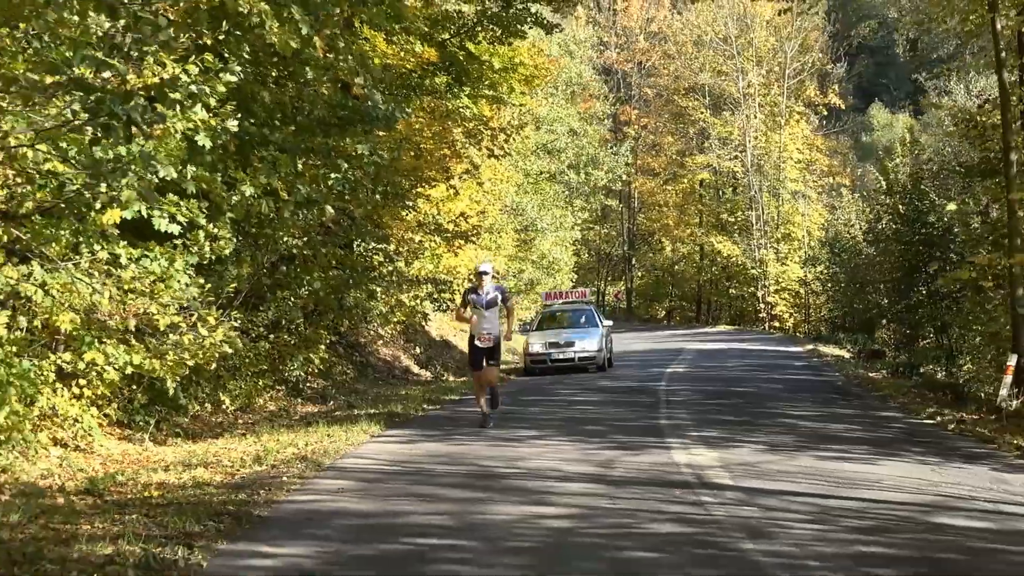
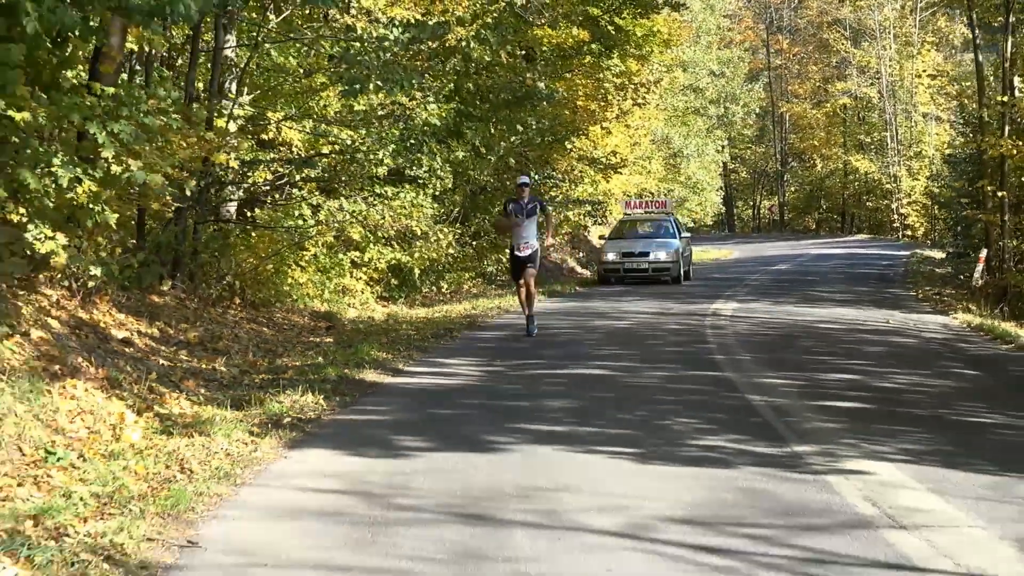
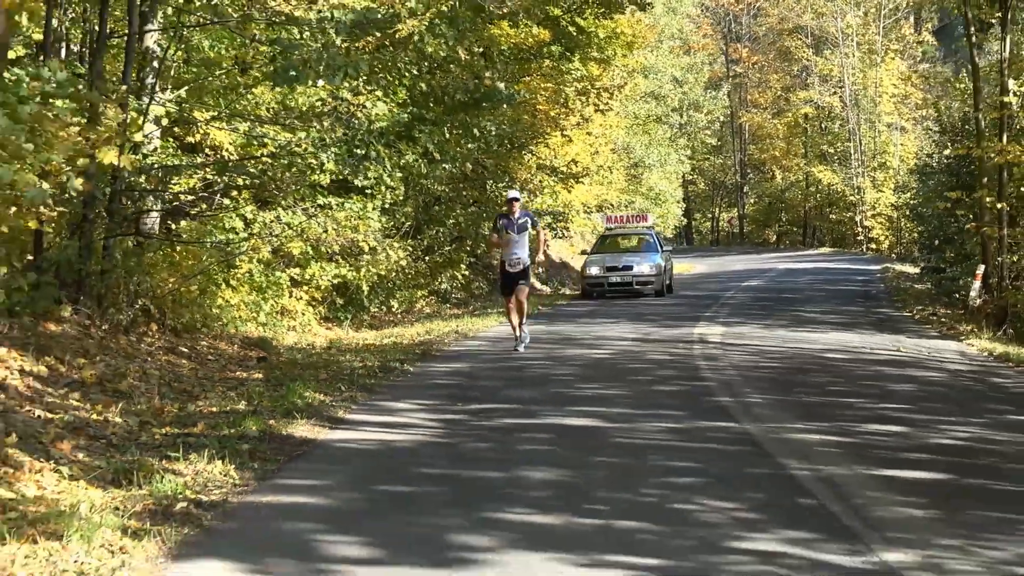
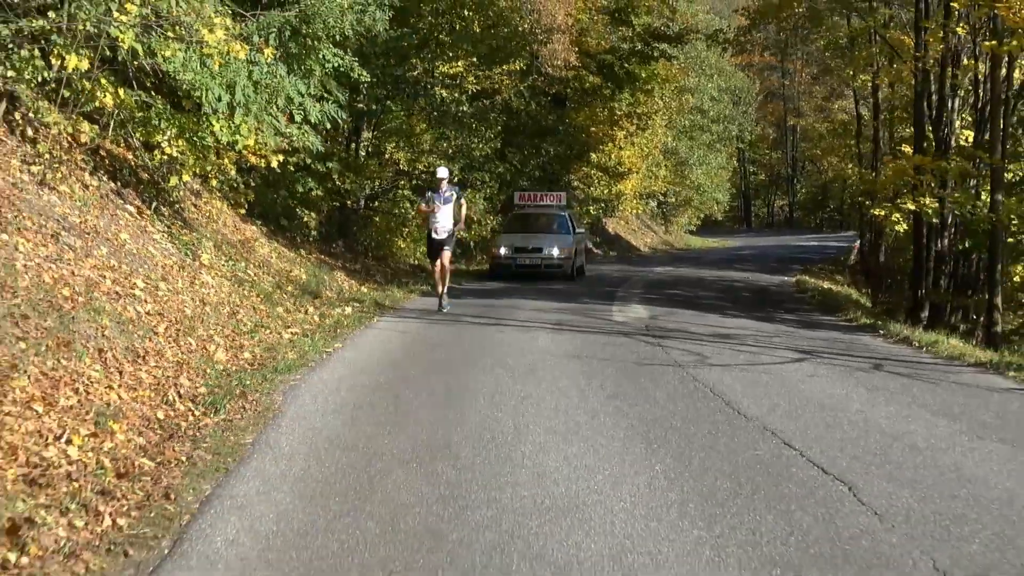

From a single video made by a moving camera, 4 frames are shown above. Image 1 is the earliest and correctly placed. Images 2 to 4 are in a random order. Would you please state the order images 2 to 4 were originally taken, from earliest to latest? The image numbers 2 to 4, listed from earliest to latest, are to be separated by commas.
3, 2, 4
